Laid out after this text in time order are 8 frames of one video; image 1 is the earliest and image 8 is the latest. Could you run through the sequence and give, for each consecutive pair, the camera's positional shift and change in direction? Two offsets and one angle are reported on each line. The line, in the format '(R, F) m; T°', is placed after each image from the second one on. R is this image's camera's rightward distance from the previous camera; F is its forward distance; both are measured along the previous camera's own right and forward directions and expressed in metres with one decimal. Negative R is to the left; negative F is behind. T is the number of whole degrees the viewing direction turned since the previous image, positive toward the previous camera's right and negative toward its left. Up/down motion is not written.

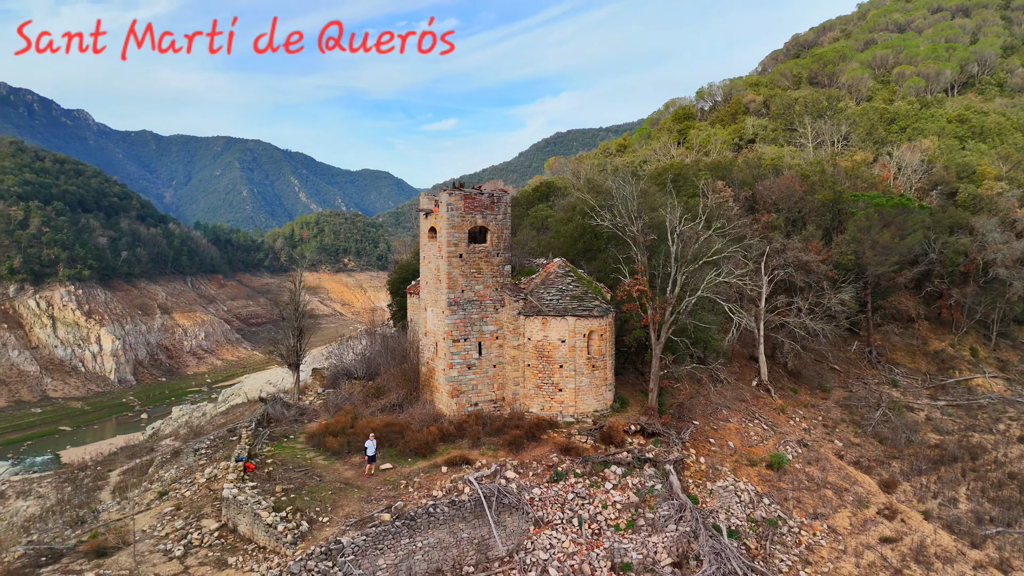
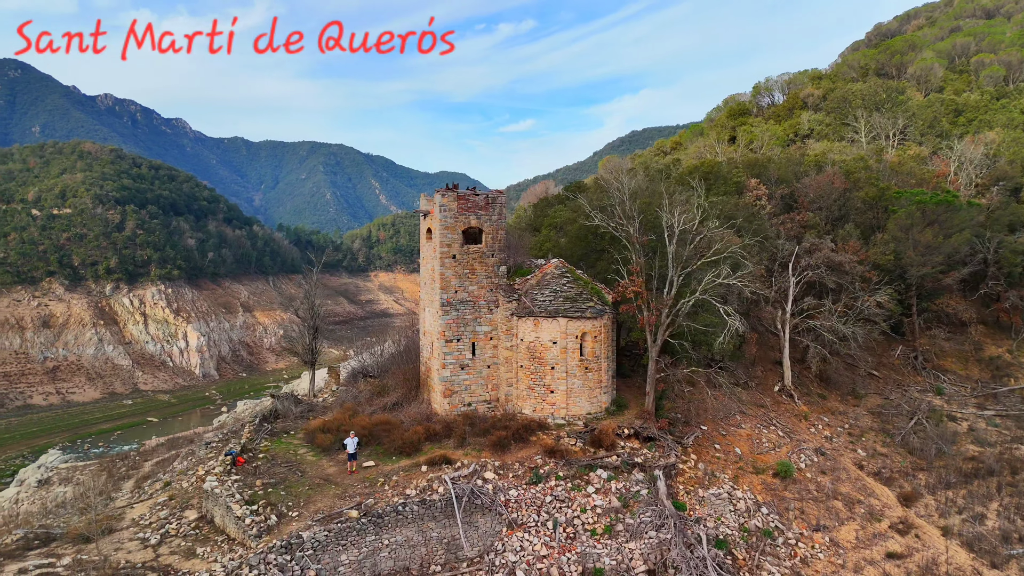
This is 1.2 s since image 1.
(+1.6, +0.1) m; -6°
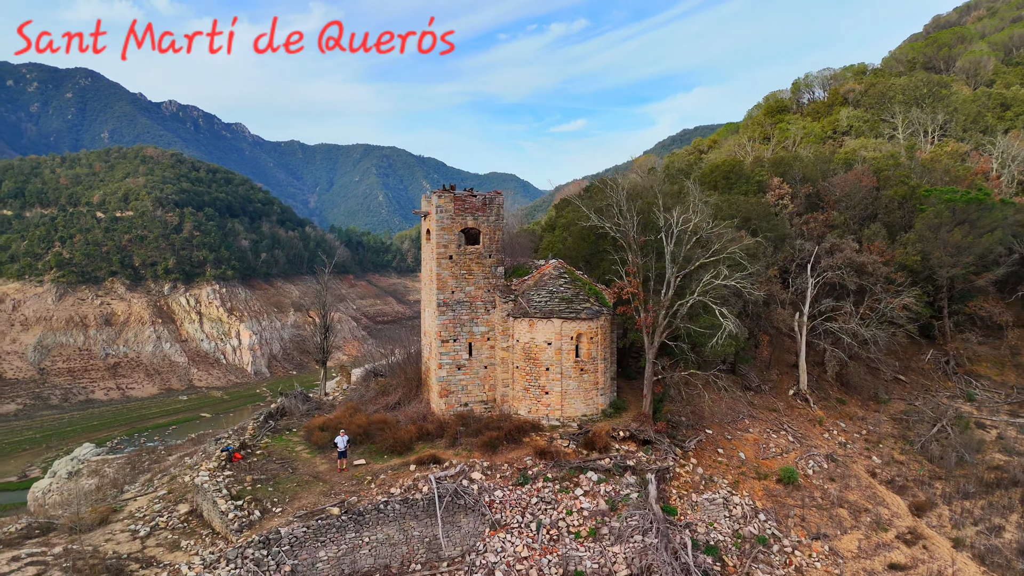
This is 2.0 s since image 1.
(+1.1, 0.0) m; -4°
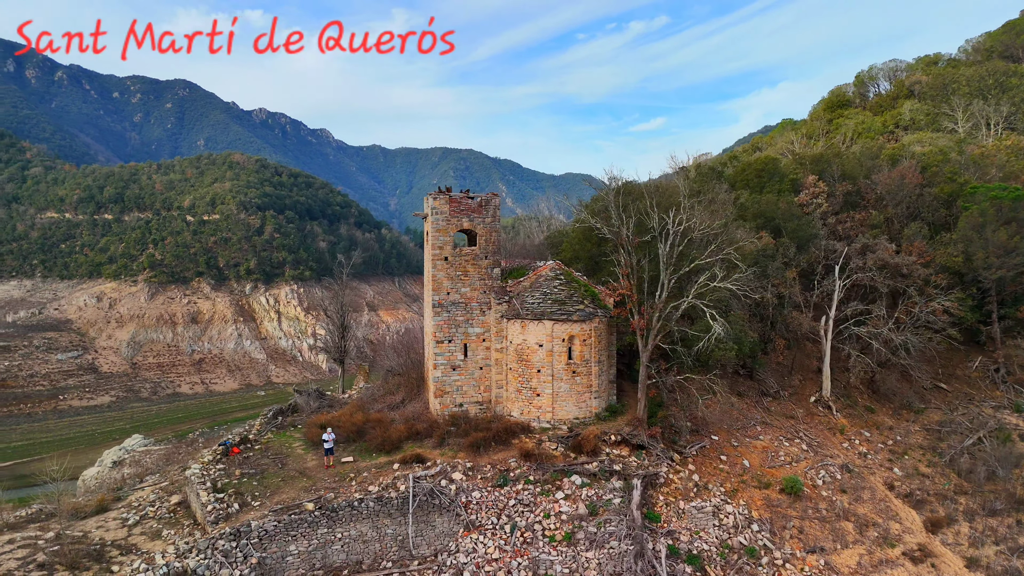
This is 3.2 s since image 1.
(+1.6, +0.1) m; -6°
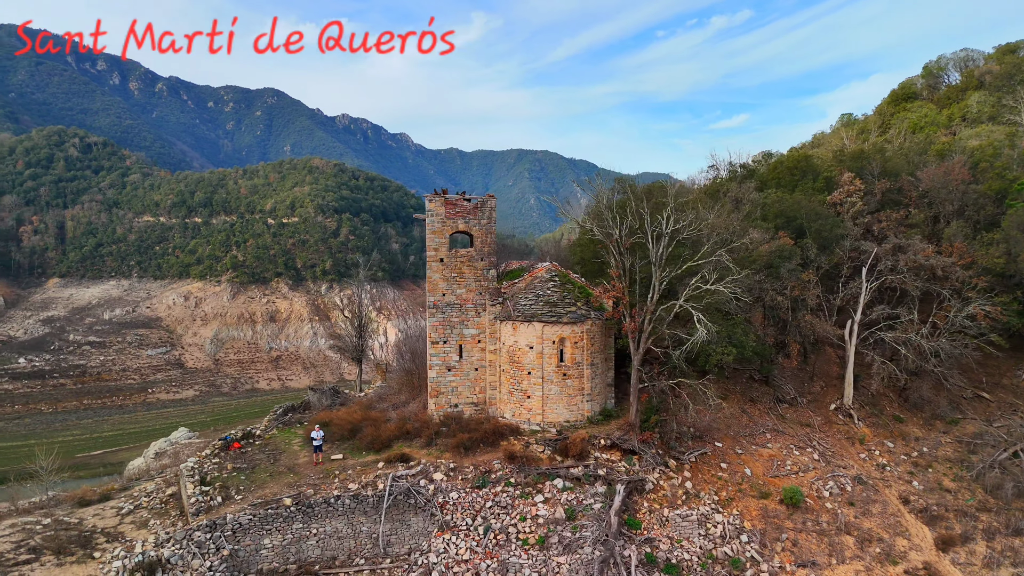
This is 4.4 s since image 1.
(+1.6, +0.1) m; -6°
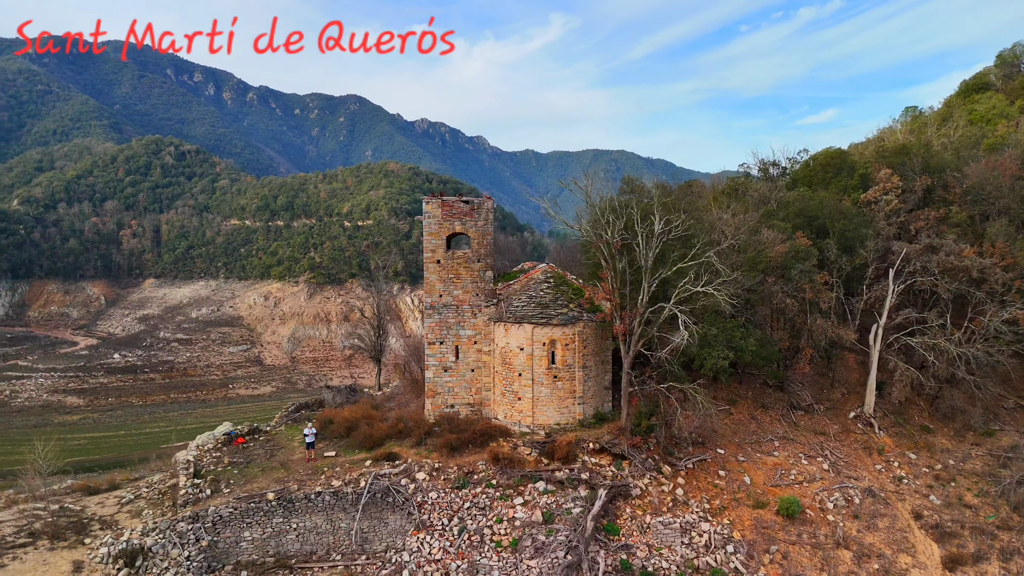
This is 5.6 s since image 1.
(+1.6, +0.1) m; -6°
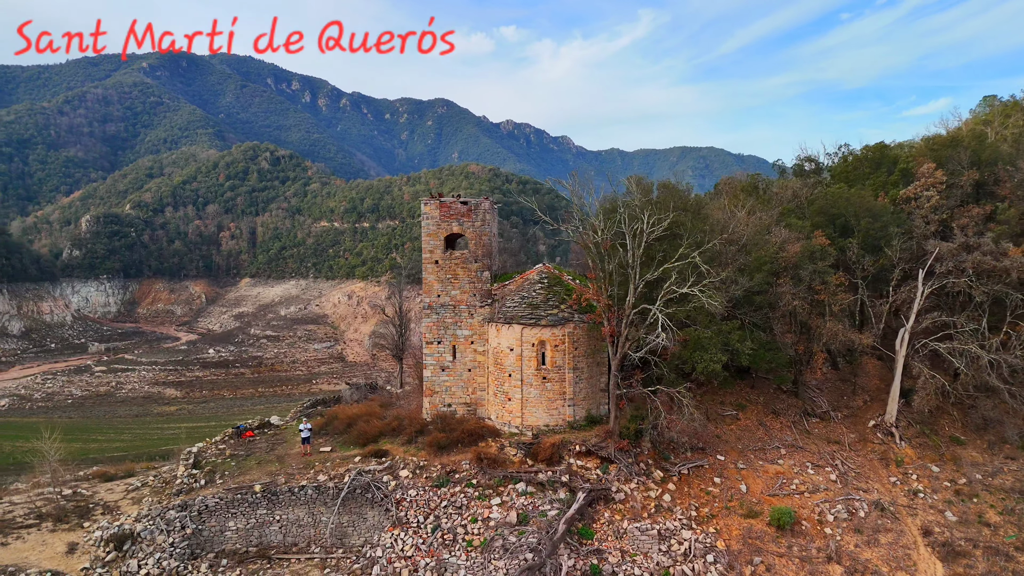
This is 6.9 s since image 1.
(+1.8, +0.1) m; -6°
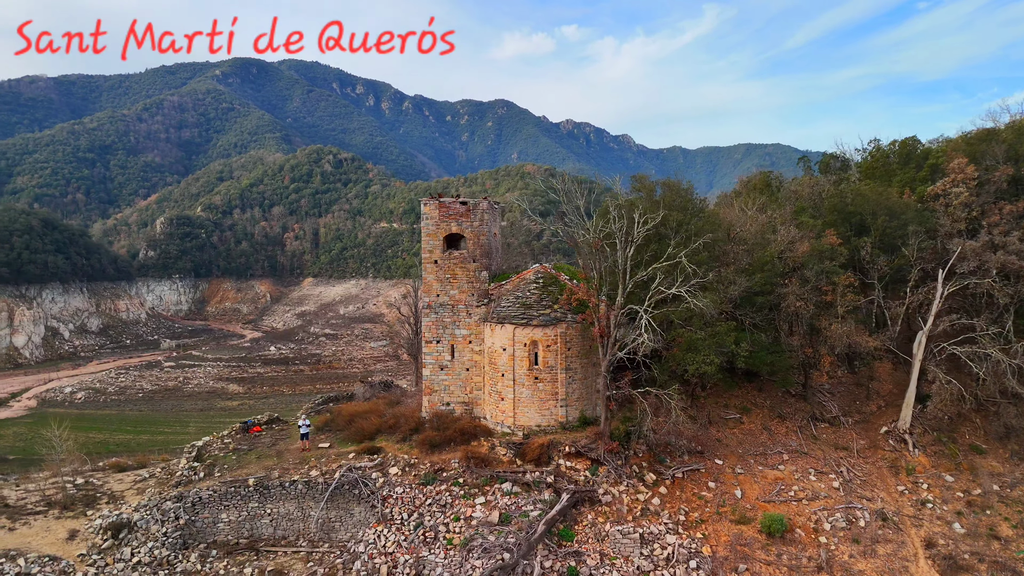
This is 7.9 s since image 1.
(+1.3, 0.0) m; -4°
